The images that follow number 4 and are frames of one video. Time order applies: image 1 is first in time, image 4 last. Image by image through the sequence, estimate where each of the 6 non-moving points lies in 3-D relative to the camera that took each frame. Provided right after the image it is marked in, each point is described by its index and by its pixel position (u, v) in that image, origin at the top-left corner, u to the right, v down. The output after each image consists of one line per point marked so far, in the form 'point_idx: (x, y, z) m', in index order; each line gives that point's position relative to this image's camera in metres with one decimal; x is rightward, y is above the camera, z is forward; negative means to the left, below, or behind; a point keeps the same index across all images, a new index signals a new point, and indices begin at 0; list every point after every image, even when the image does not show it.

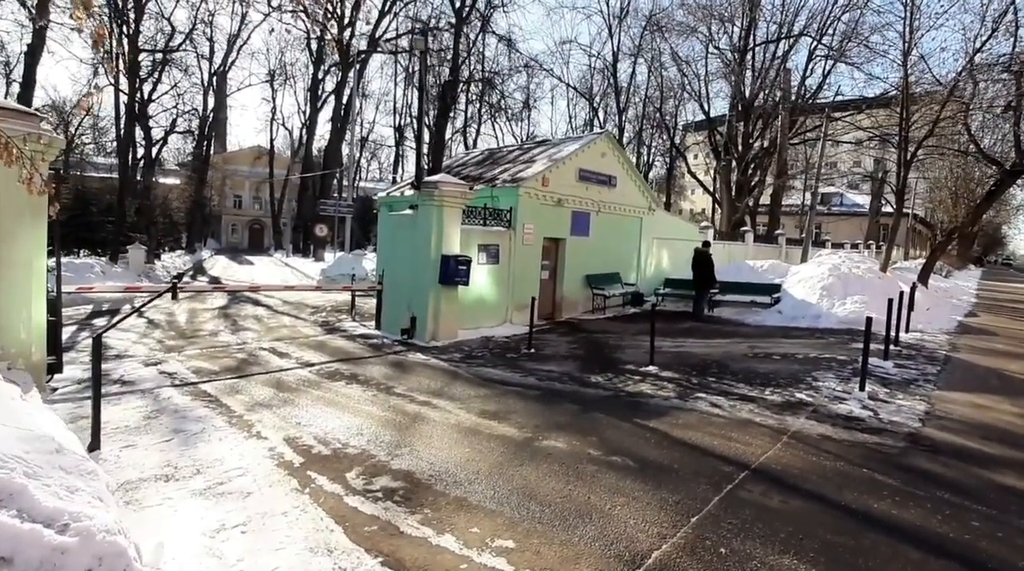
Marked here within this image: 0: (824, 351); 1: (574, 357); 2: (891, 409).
0: (+5.4, -1.1, +11.5) m
1: (+1.0, -1.2, +11.0) m
2: (+4.5, -1.5, +8.0) m
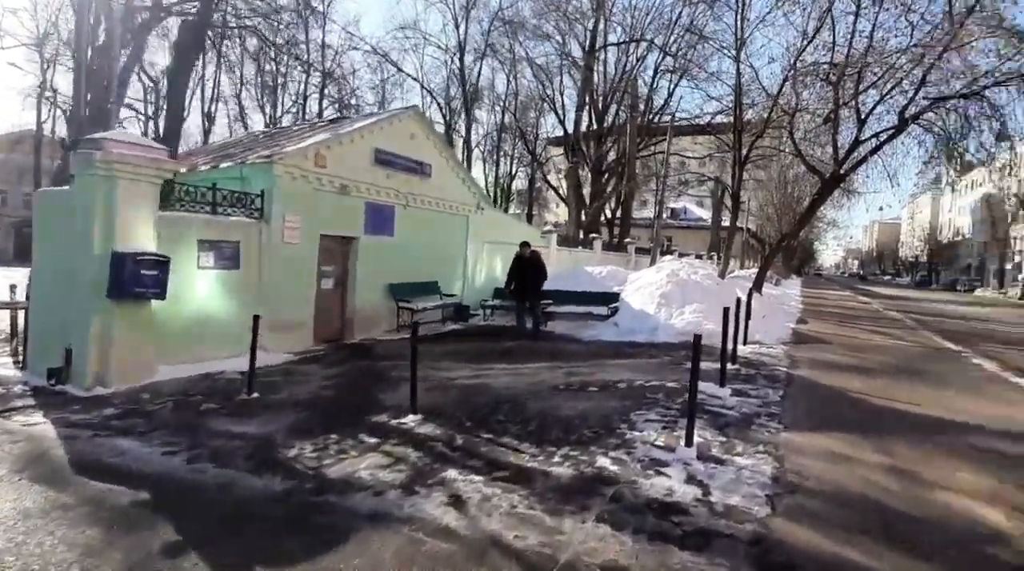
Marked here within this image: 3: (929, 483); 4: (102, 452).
0: (+1.9, -1.2, +8.7) m
1: (-2.3, -1.3, +7.4) m
2: (+1.7, -1.5, +5.1) m
3: (+3.5, -1.6, +5.5) m
4: (-3.4, -1.4, +5.4) m
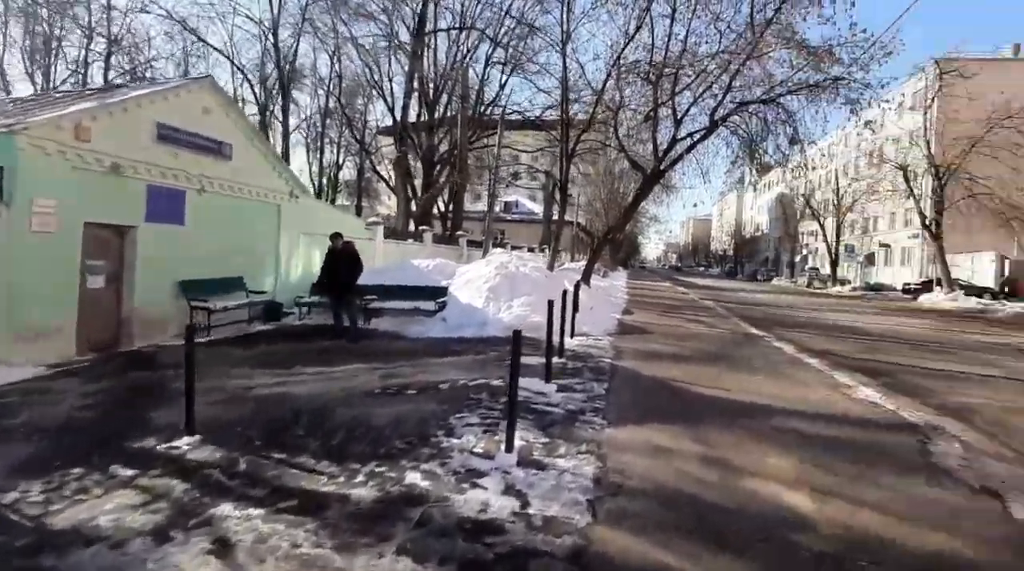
0: (-0.4, -1.1, +8.3) m
1: (-4.1, -1.3, +6.0) m
2: (+0.3, -1.5, +4.7) m
3: (+1.9, -1.5, +5.5) m
4: (-4.8, -1.4, +3.8) m
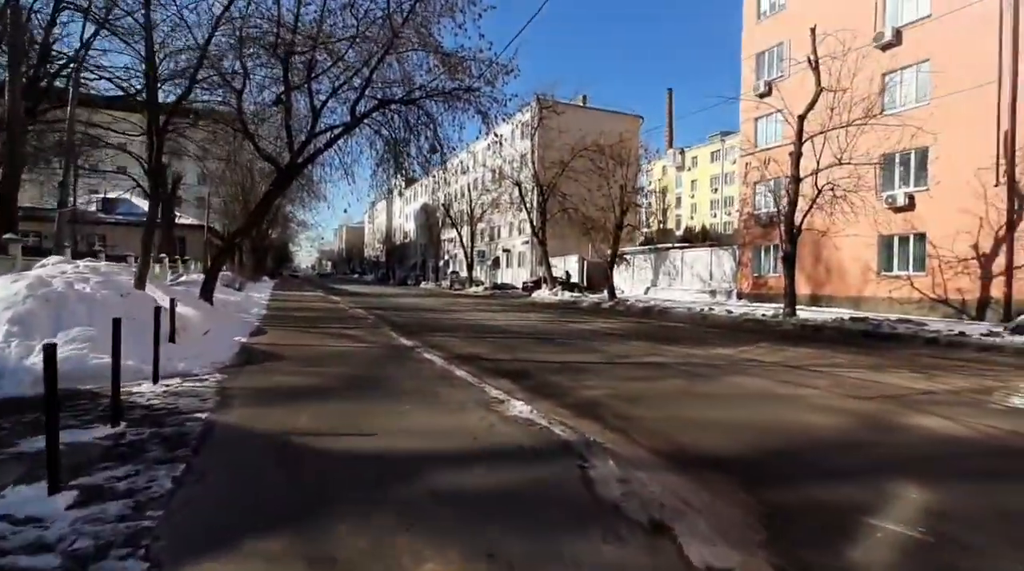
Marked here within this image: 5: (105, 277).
0: (-3.9, -1.3, +4.2) m
1: (-6.0, -1.7, +0.4) m
2: (-1.6, -1.6, +1.4) m
3: (-0.5, -1.6, +2.9) m
4: (-5.5, -1.7, -1.8) m
5: (-6.5, +0.2, +10.7) m
